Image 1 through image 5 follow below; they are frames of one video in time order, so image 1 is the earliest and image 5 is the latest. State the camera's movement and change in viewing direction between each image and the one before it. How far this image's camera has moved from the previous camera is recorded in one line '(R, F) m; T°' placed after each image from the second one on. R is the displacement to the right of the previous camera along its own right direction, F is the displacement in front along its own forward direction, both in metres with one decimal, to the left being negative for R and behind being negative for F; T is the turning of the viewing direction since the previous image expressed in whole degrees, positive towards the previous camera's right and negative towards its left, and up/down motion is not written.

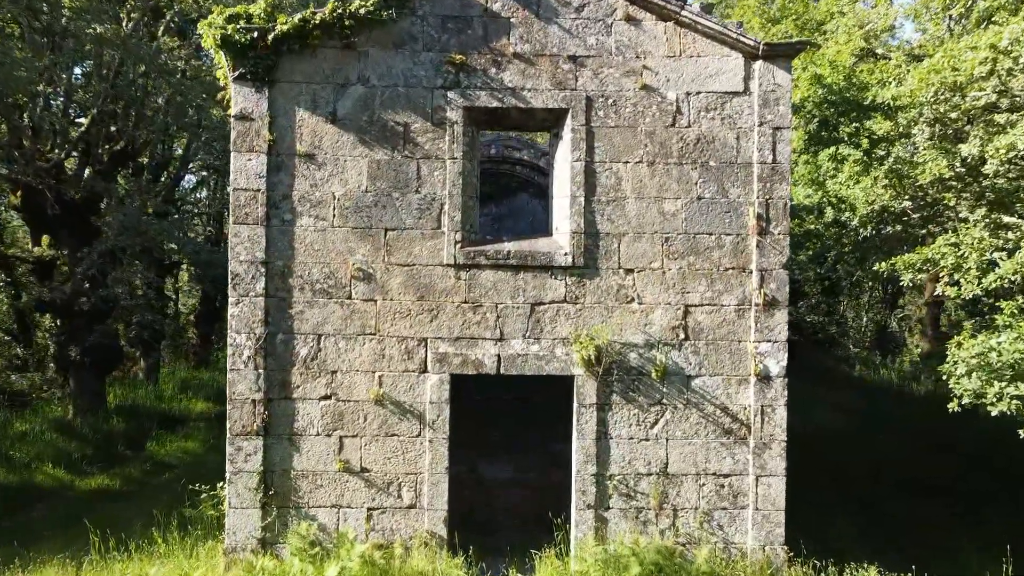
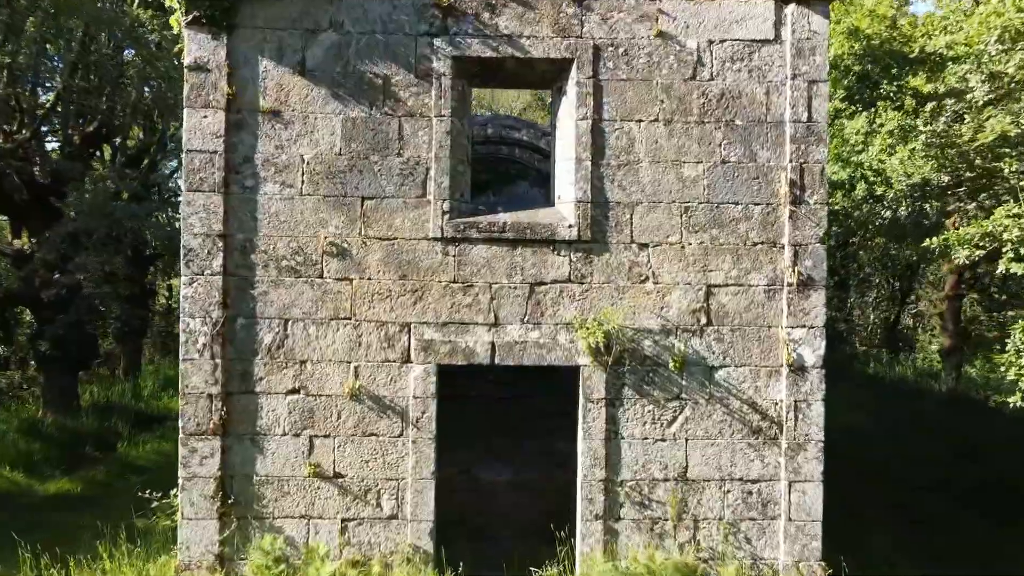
(0.0, +0.8) m; 0°
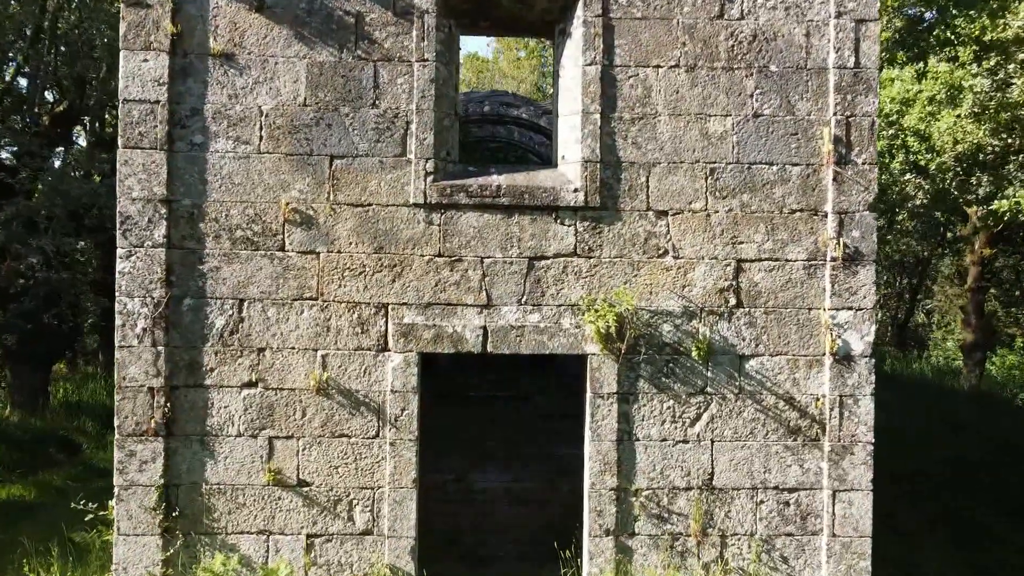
(0.0, +0.8) m; 0°
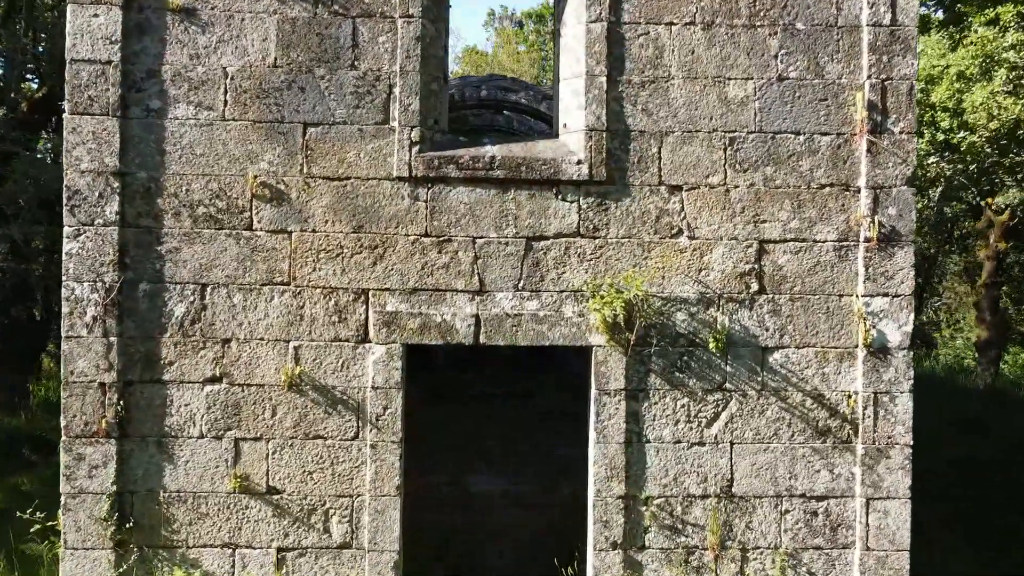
(0.0, +0.5) m; 0°
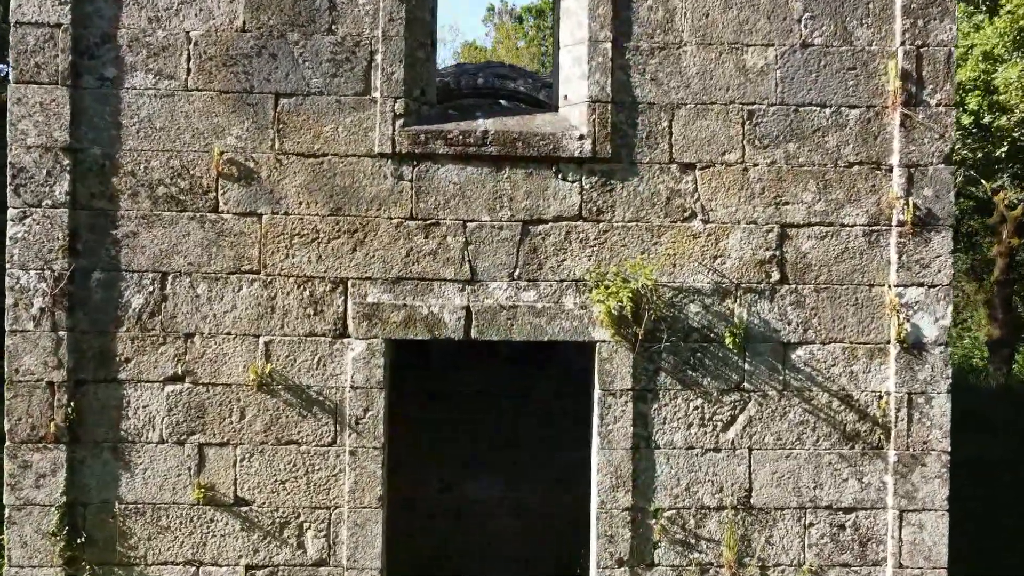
(0.0, +0.4) m; 0°
